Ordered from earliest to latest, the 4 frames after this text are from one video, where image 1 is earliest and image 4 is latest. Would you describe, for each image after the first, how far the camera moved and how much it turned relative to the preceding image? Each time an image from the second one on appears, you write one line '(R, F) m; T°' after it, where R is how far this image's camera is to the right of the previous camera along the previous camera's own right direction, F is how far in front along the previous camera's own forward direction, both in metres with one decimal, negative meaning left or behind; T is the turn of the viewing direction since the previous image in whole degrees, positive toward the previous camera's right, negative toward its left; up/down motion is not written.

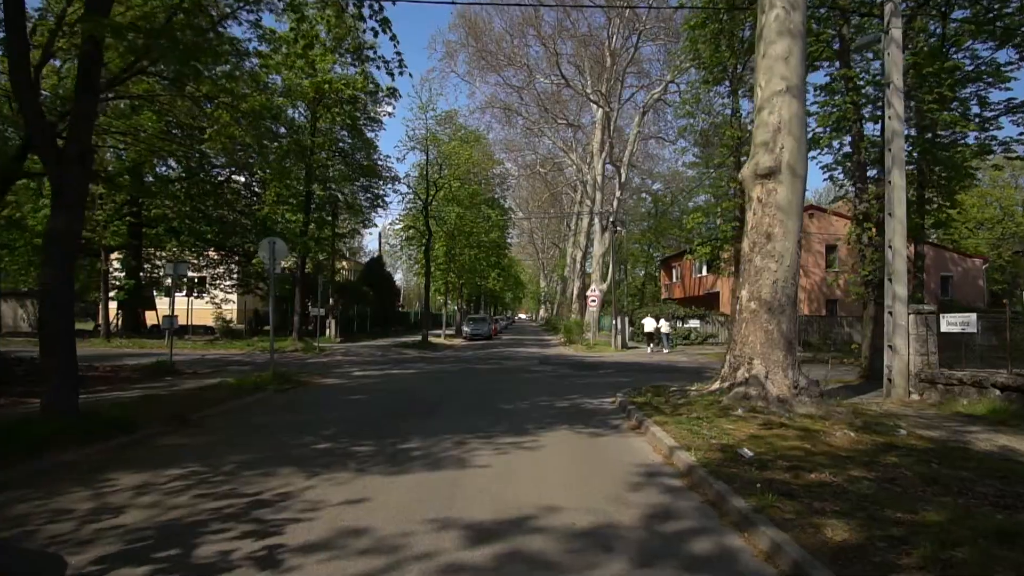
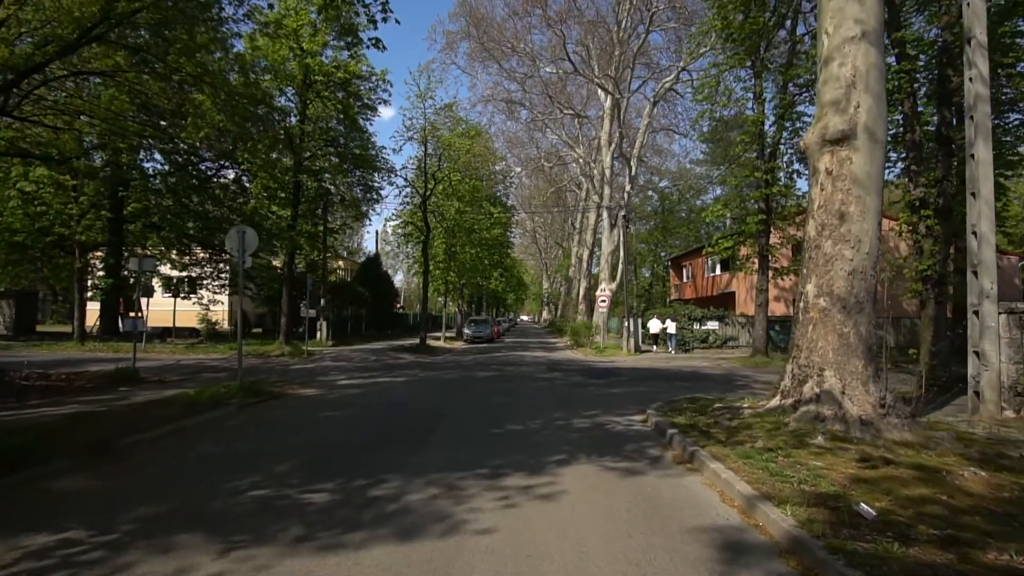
(-0.1, +2.2) m; 0°
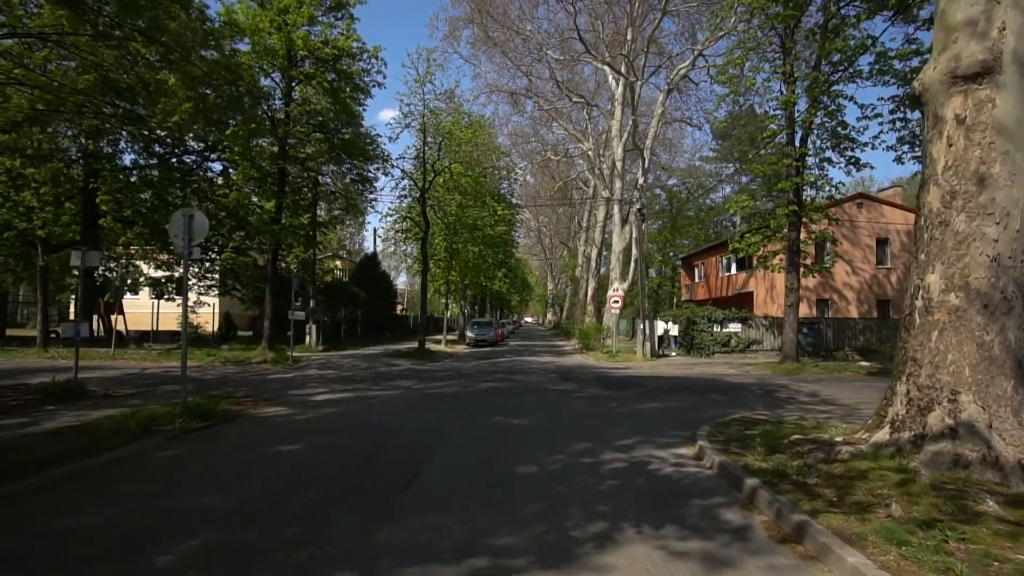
(-0.1, +2.5) m; 0°
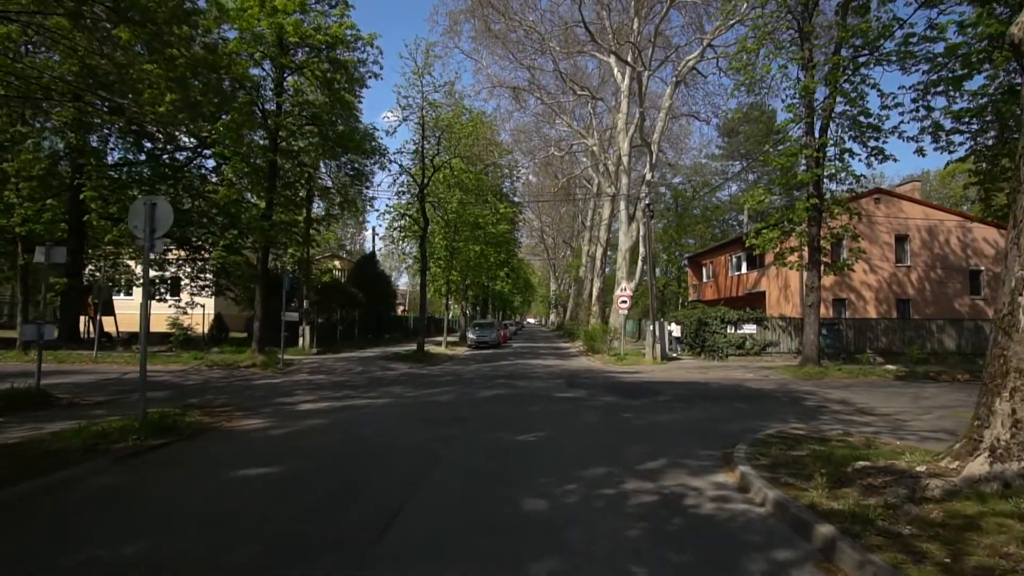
(0.0, +1.3) m; 0°
